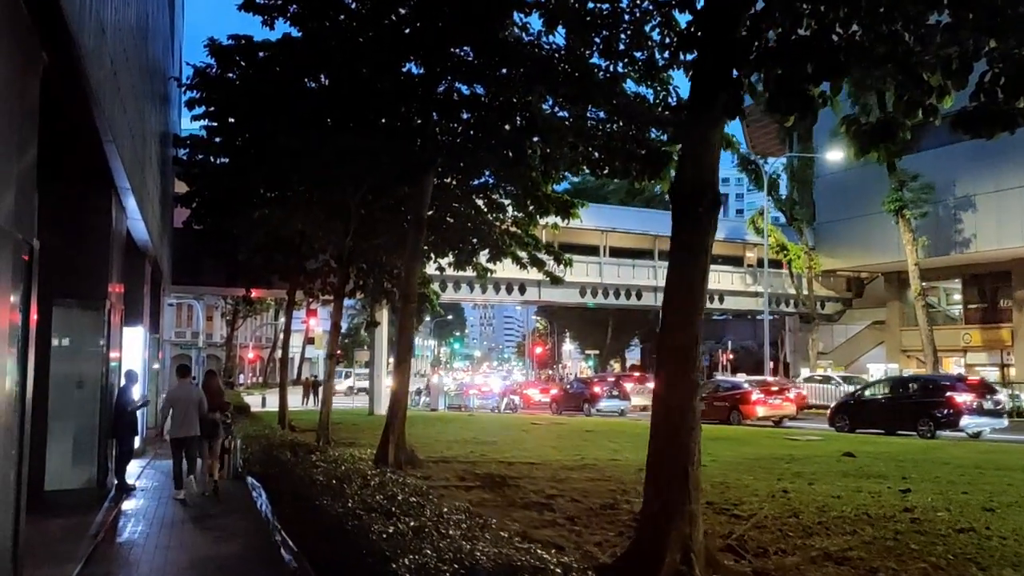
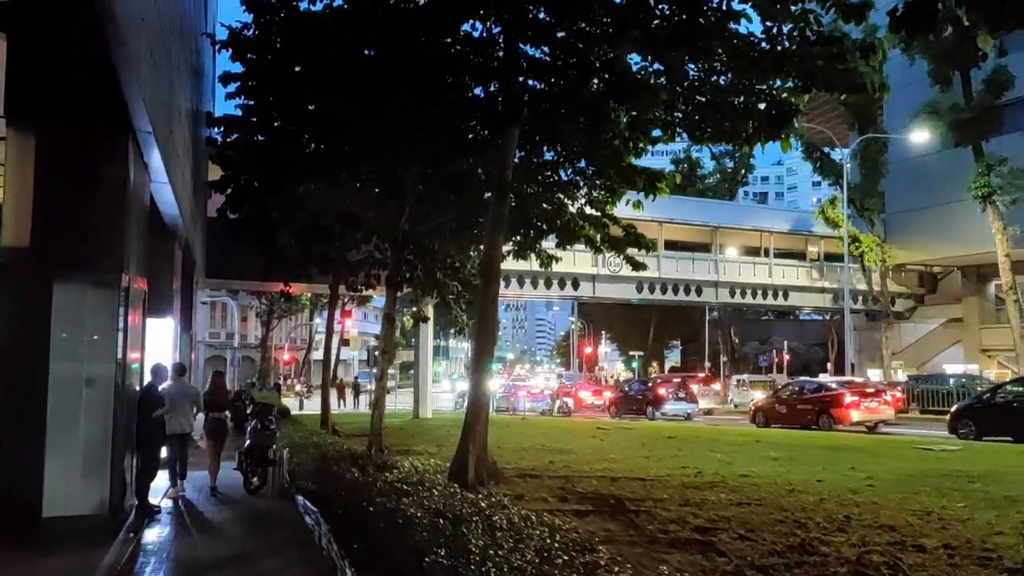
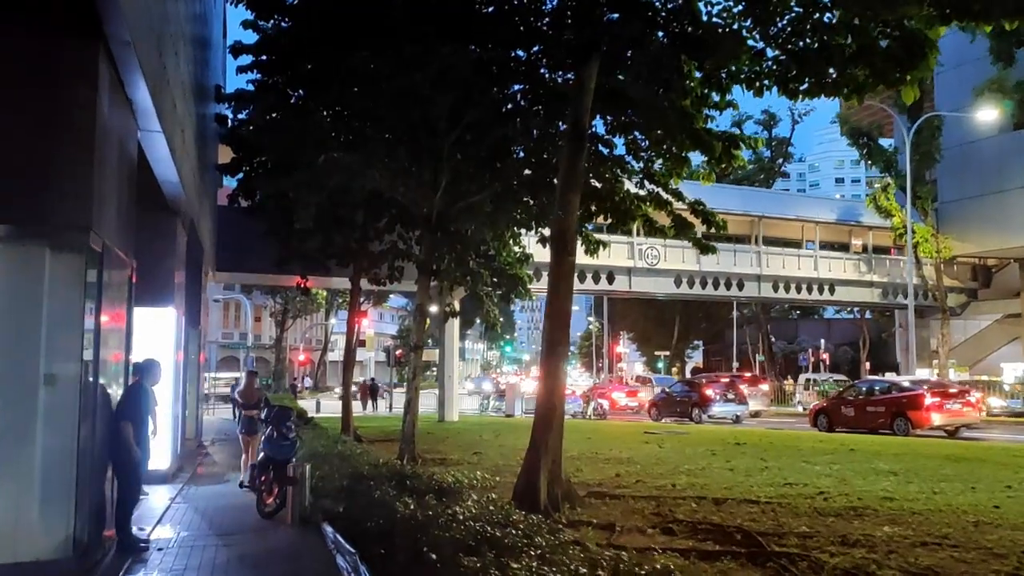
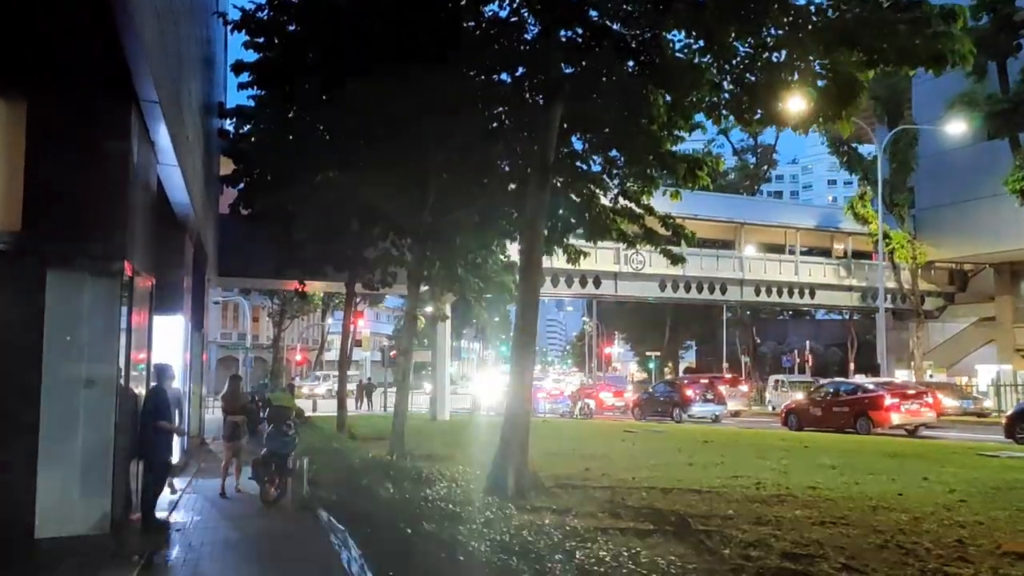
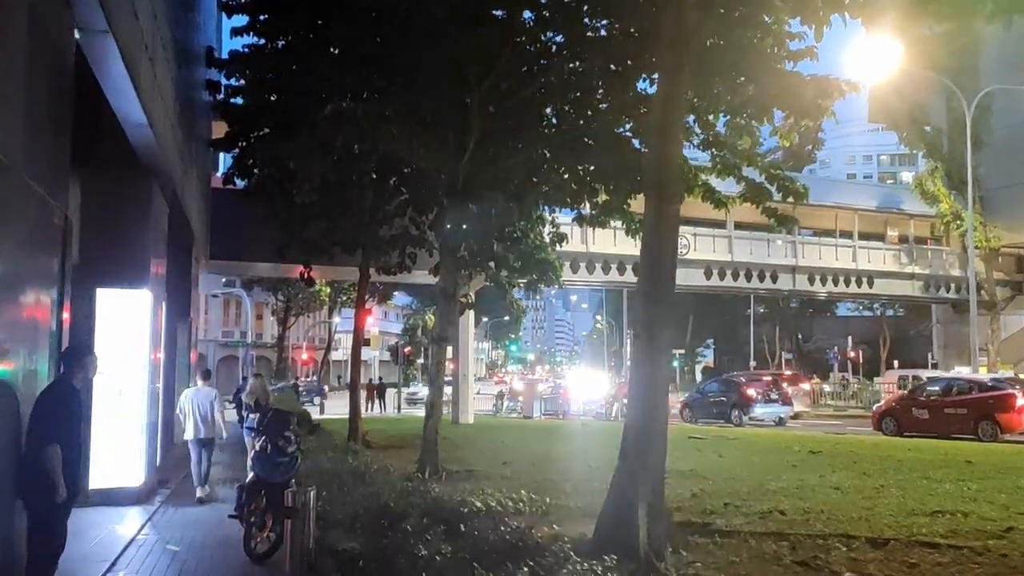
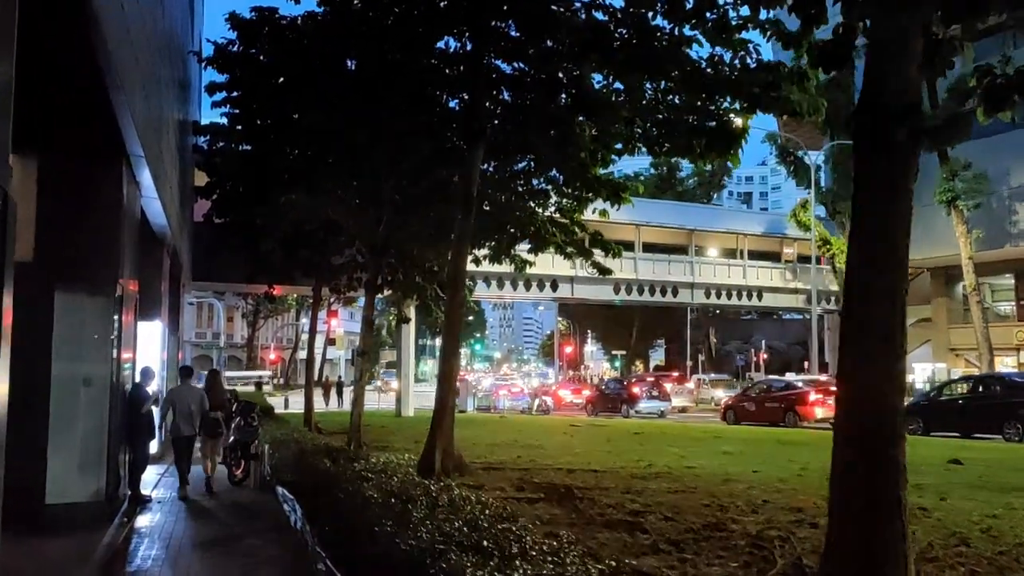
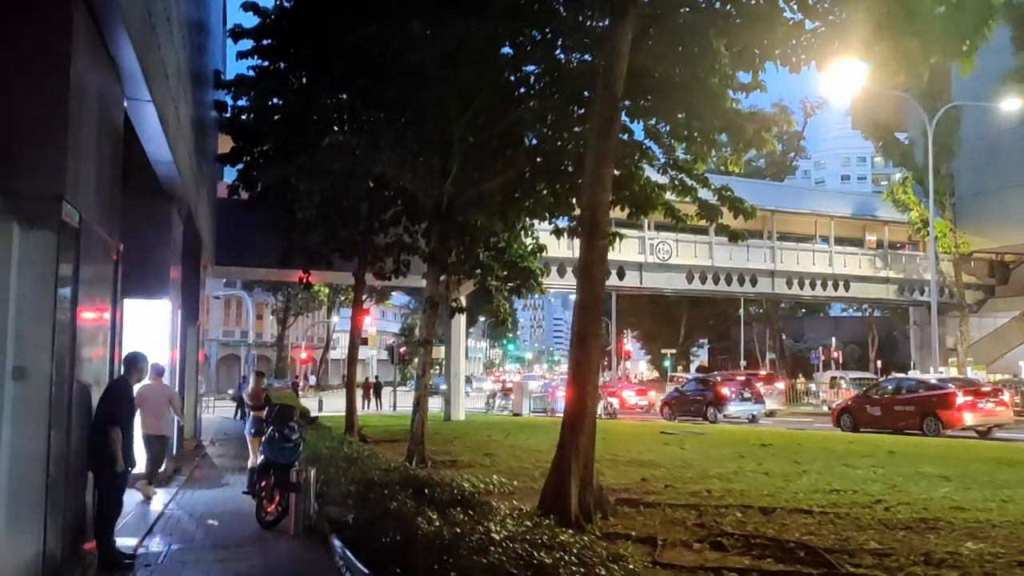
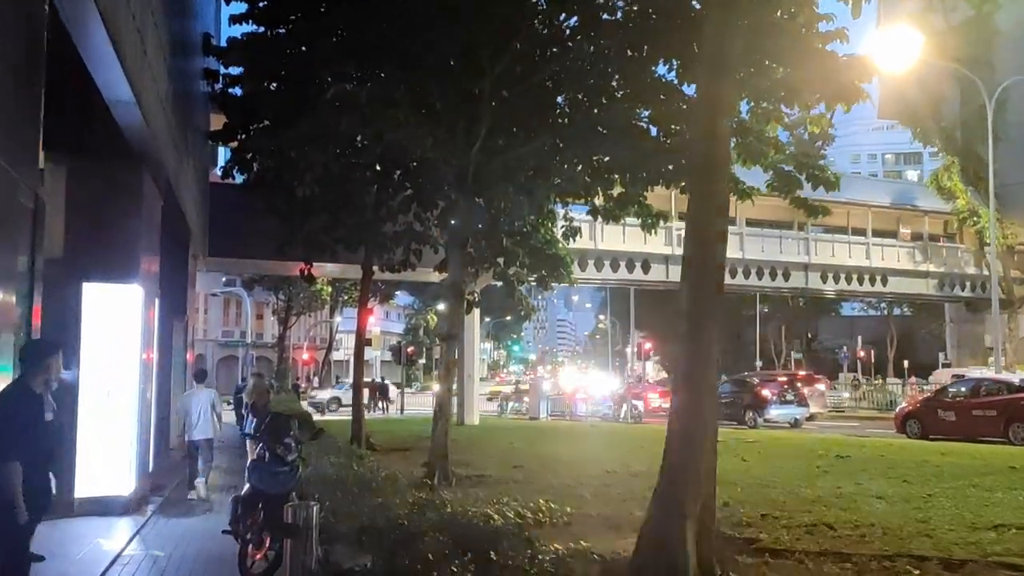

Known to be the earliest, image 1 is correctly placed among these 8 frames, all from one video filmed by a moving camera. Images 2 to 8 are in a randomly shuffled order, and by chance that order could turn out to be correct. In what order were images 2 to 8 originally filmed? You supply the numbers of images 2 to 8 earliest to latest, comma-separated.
6, 2, 4, 3, 7, 5, 8
